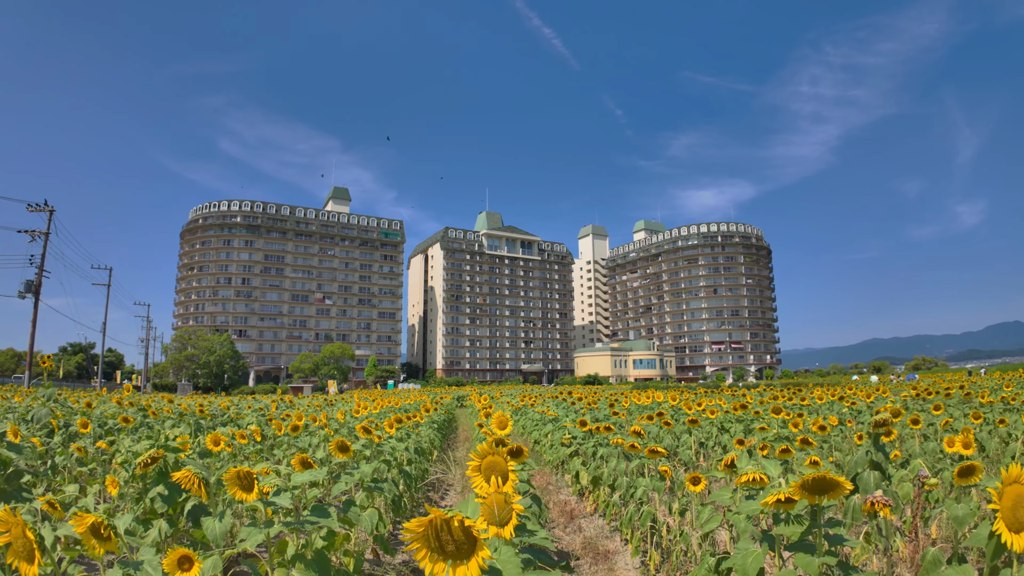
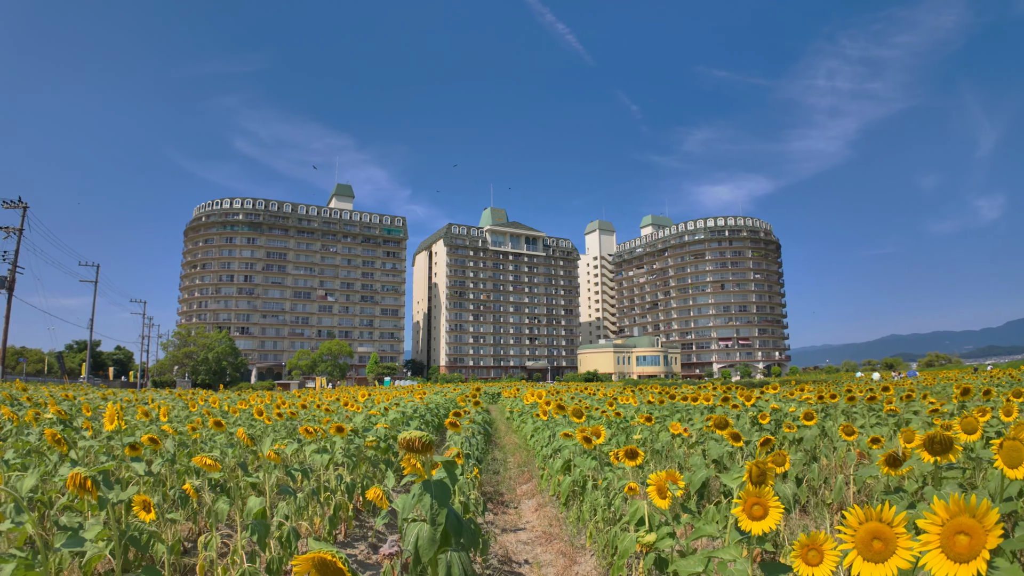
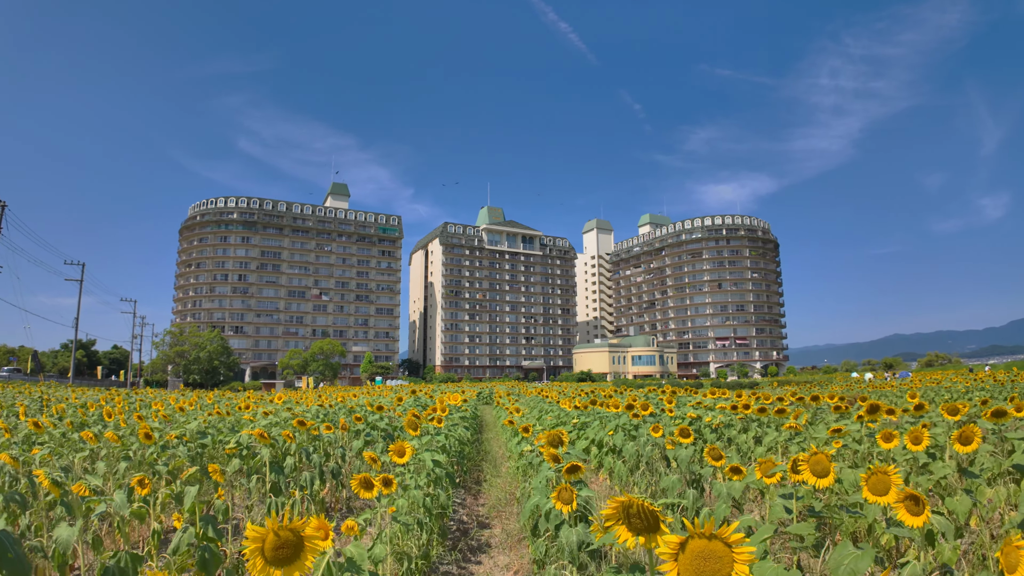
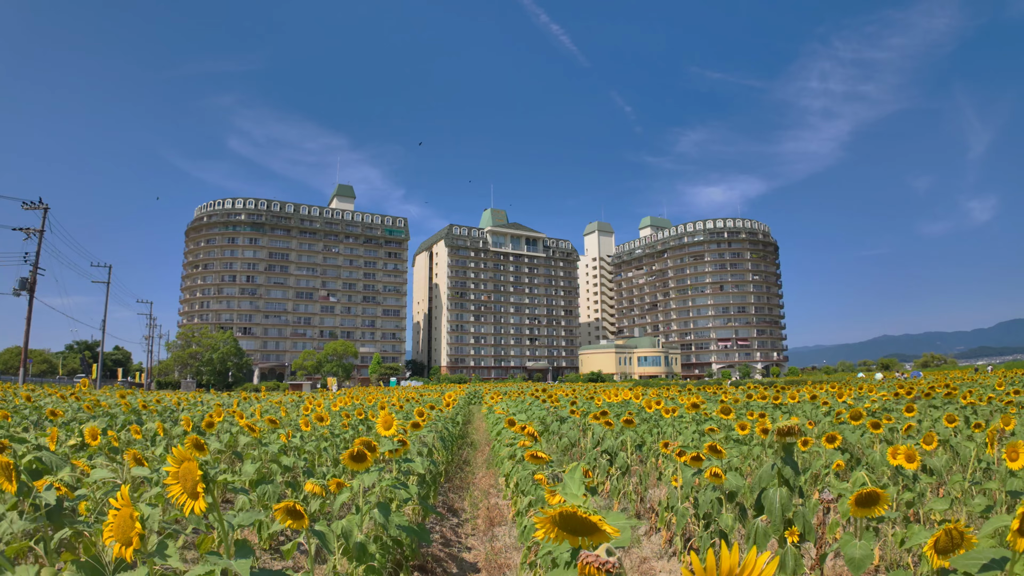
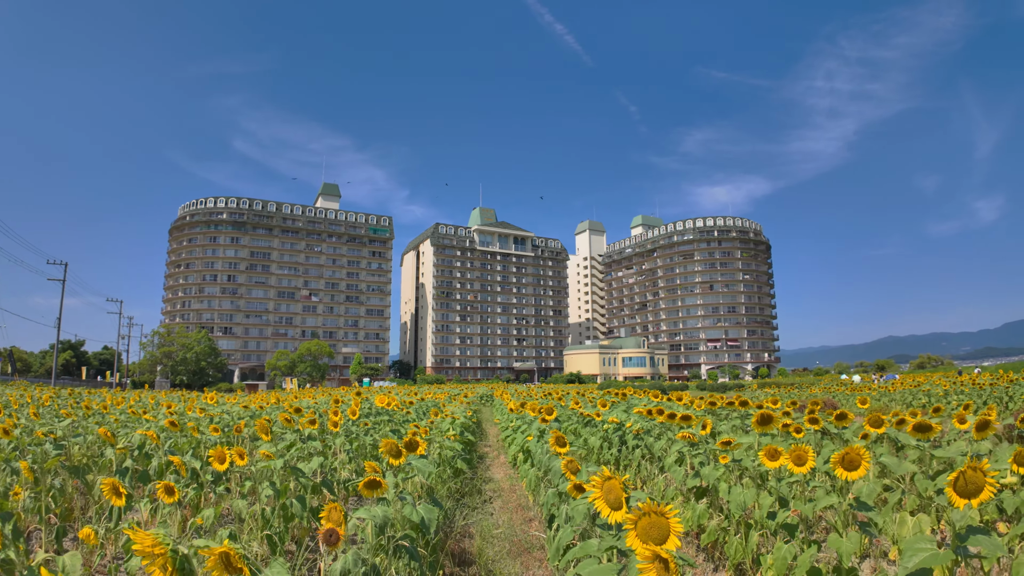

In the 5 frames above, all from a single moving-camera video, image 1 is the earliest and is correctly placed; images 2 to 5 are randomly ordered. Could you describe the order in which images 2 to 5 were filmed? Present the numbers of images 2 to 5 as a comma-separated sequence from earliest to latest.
4, 2, 3, 5
